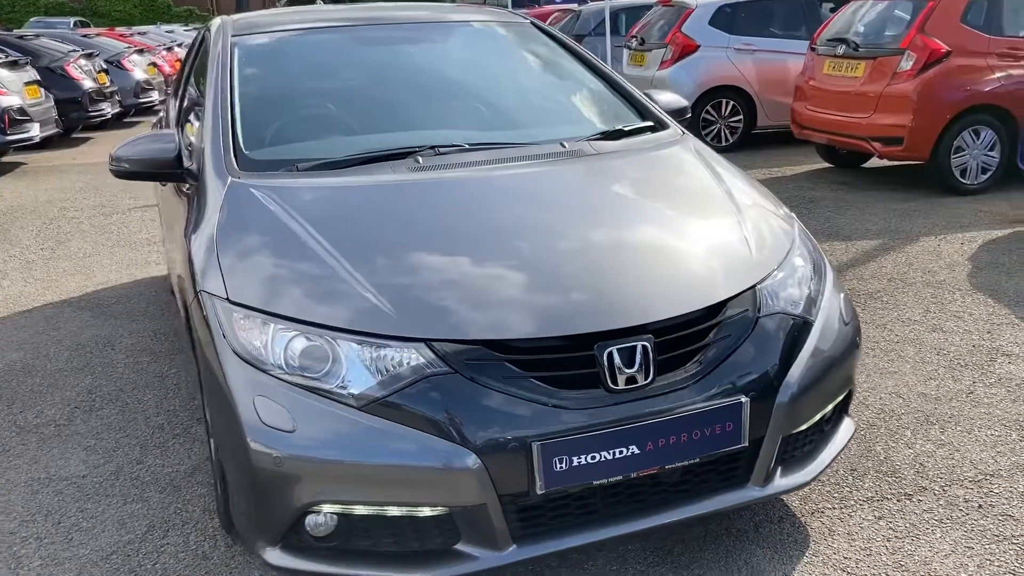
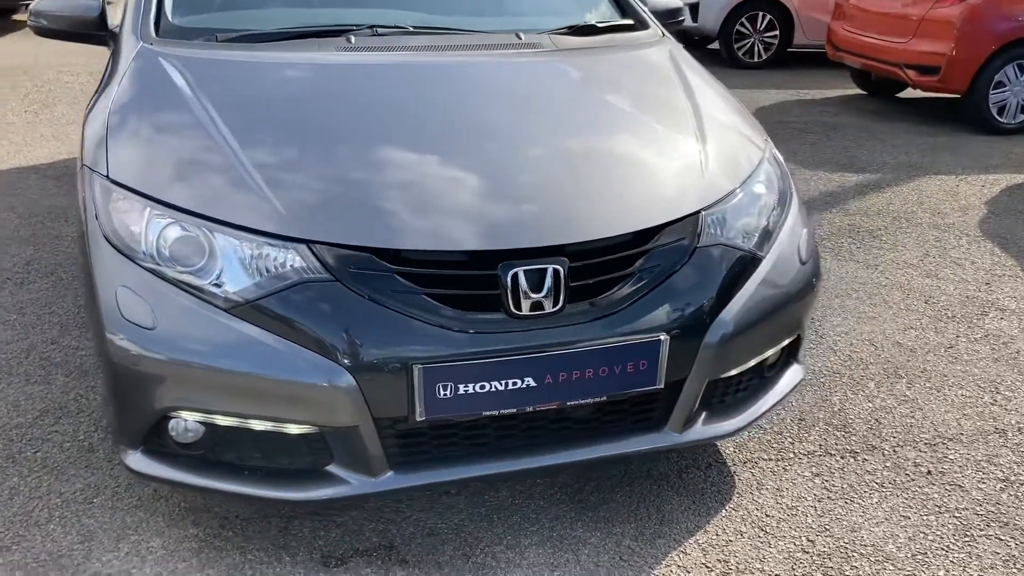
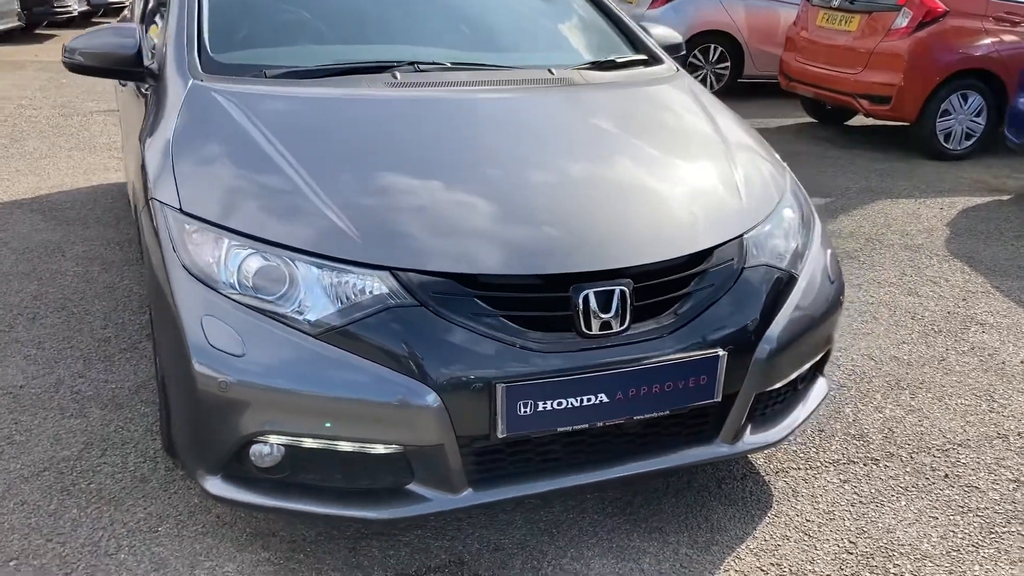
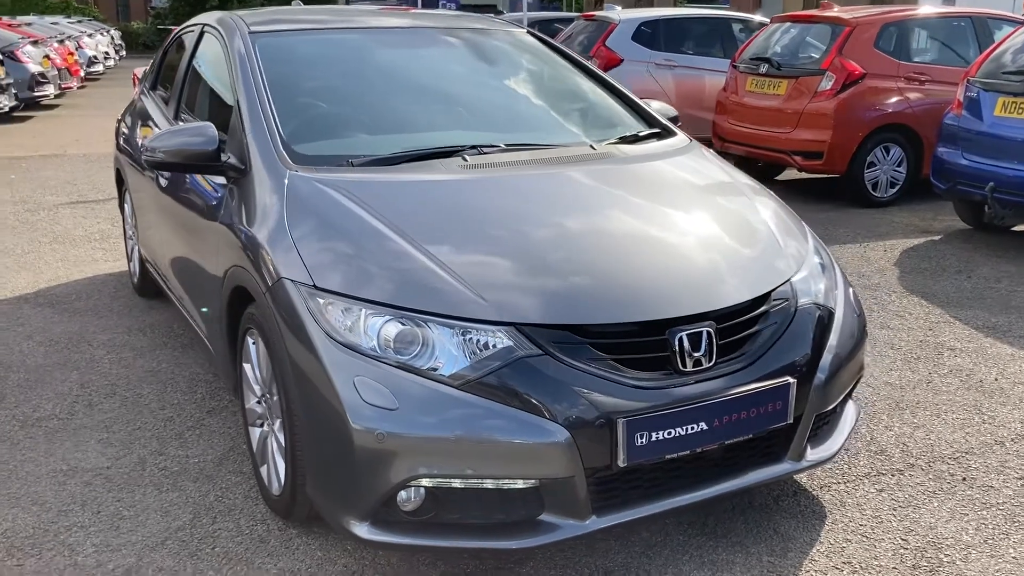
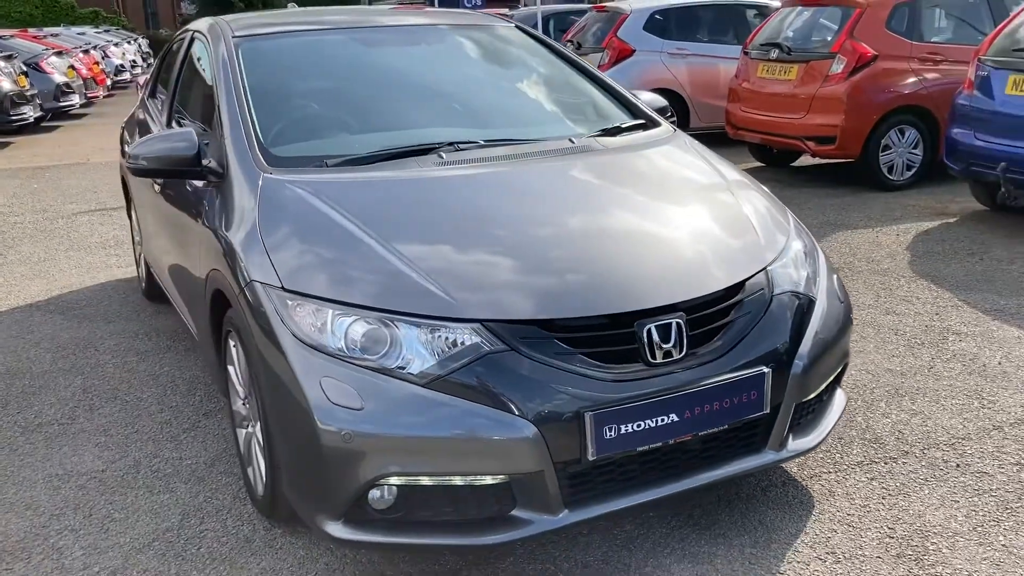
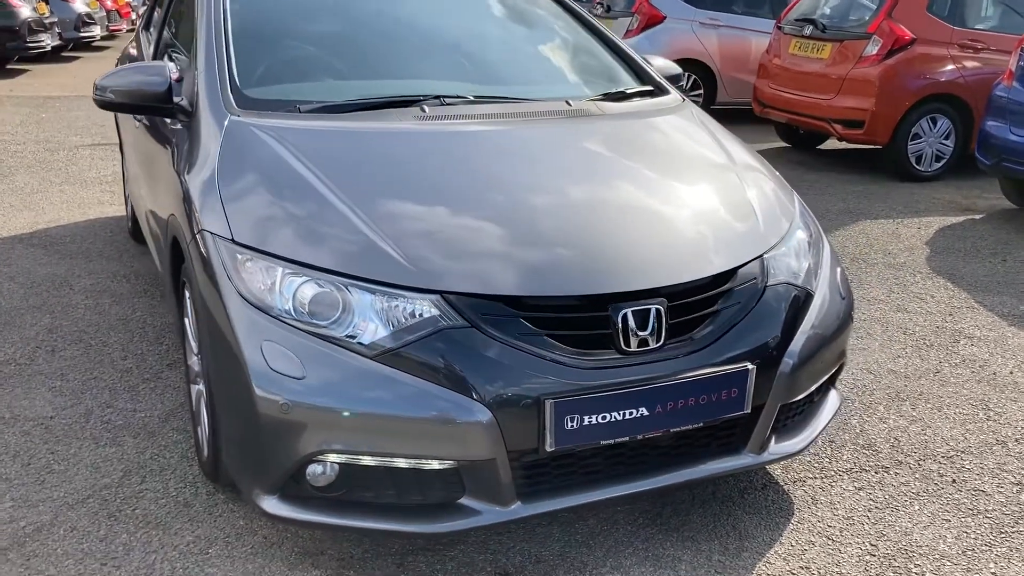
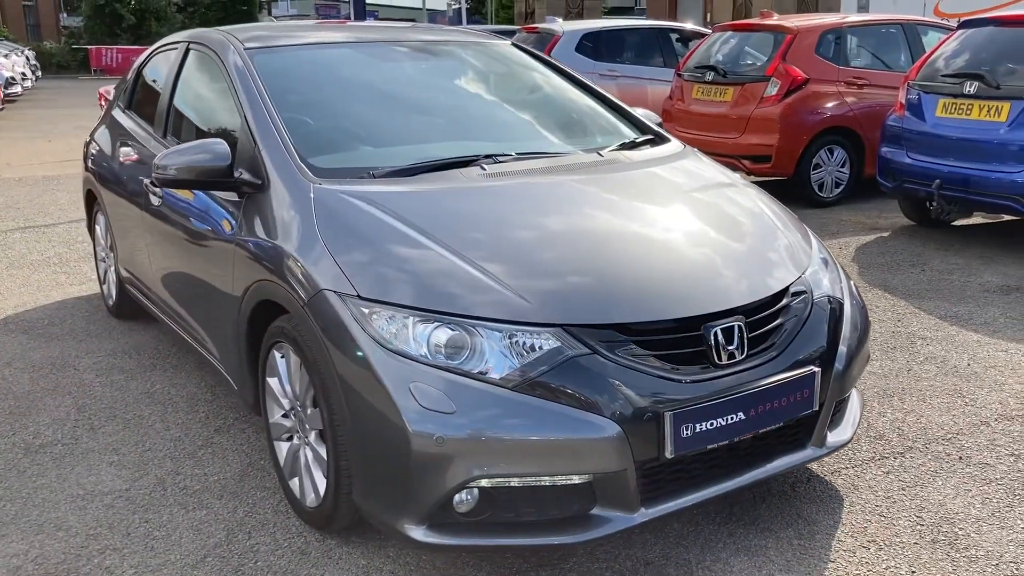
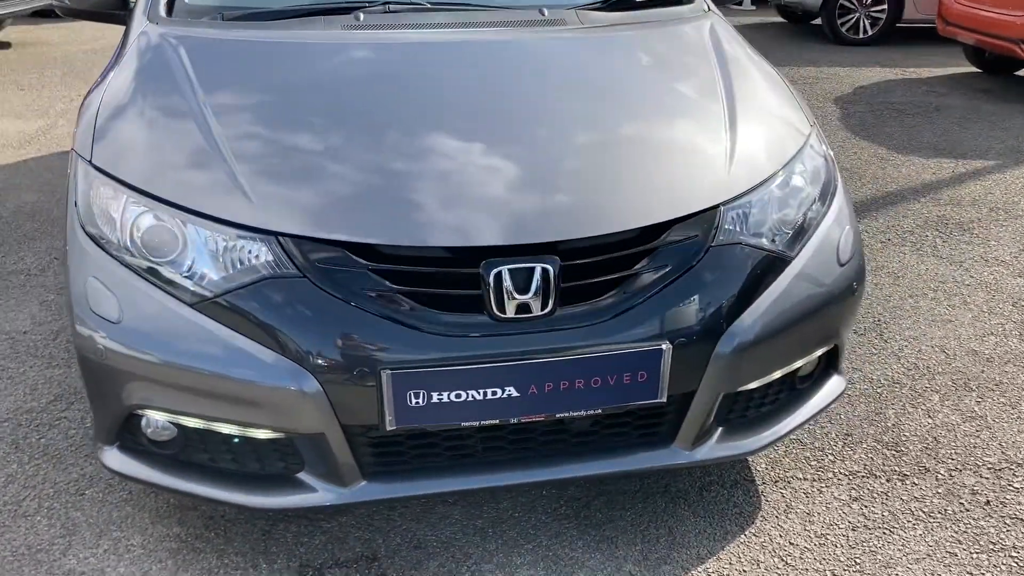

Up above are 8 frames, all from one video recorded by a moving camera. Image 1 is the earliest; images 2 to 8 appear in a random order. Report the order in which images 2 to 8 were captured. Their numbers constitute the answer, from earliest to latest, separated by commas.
5, 7, 4, 6, 3, 2, 8
